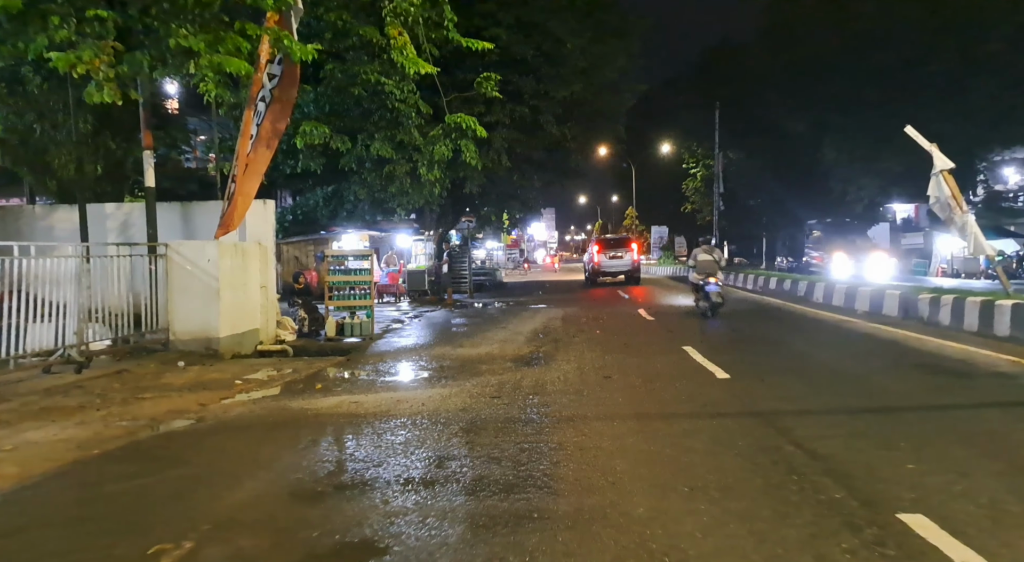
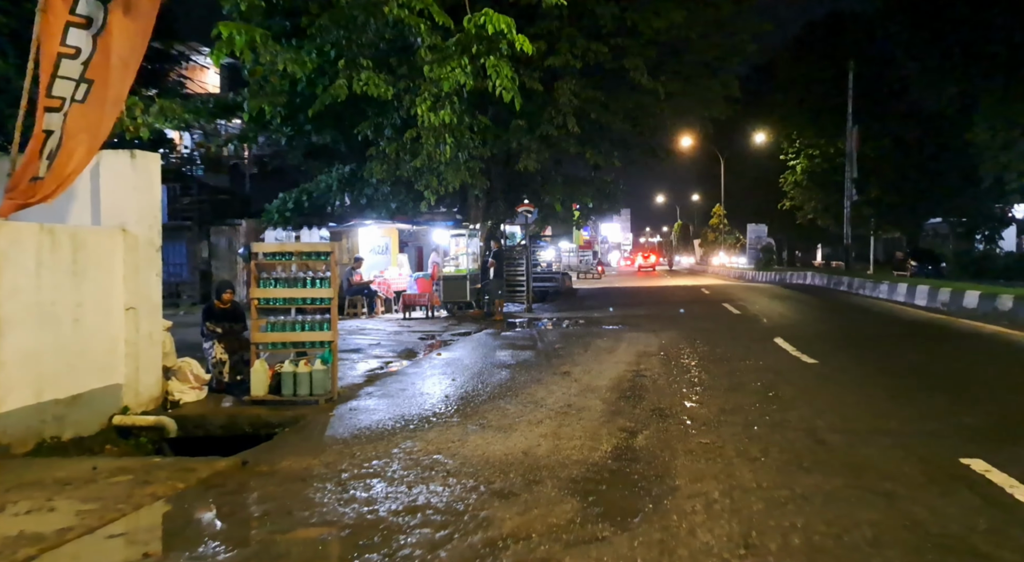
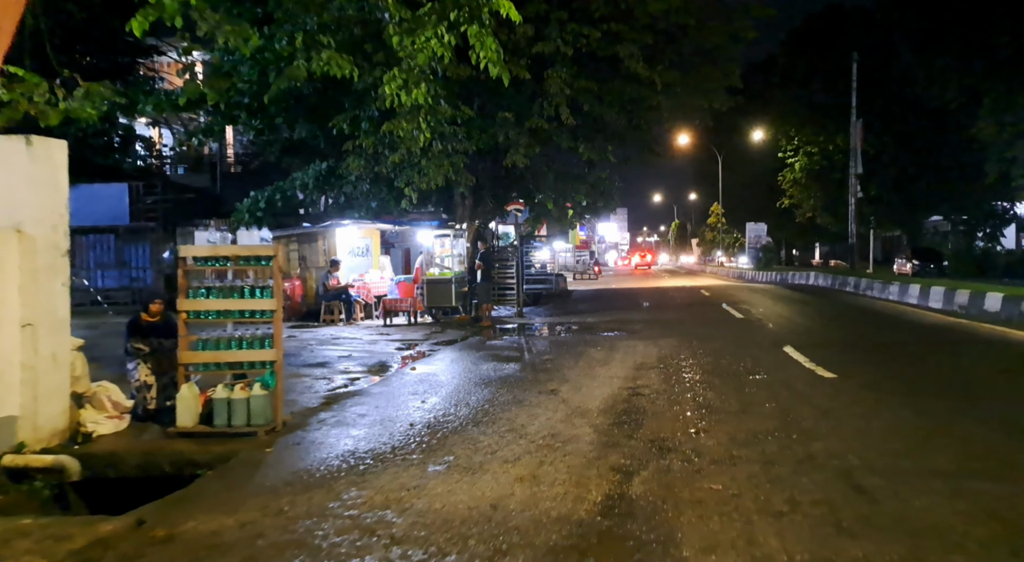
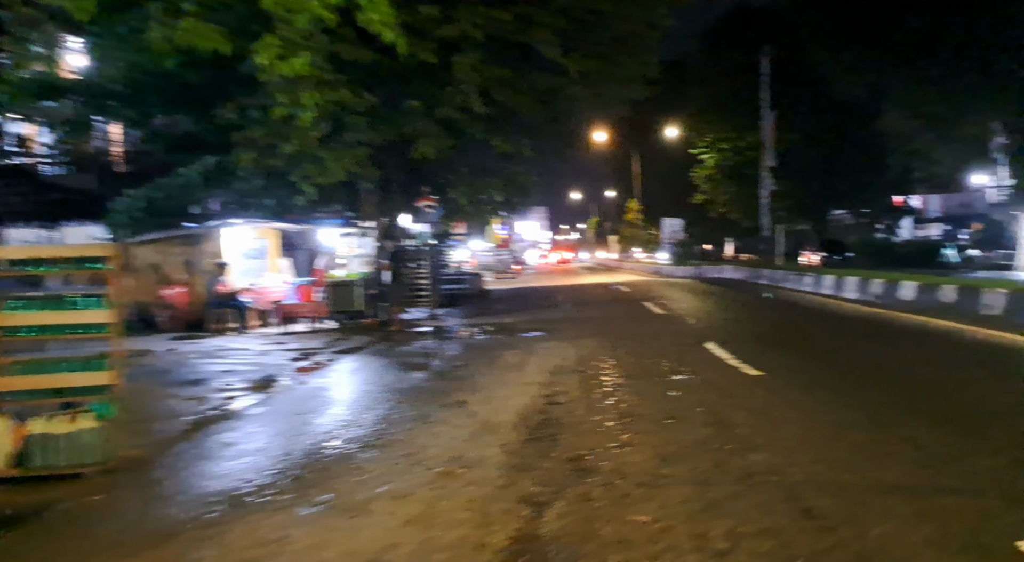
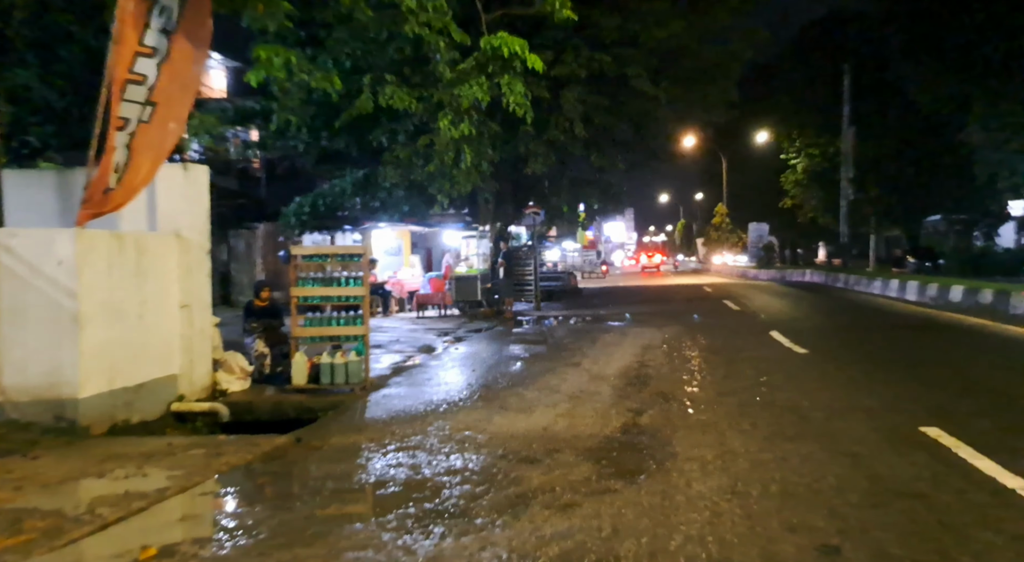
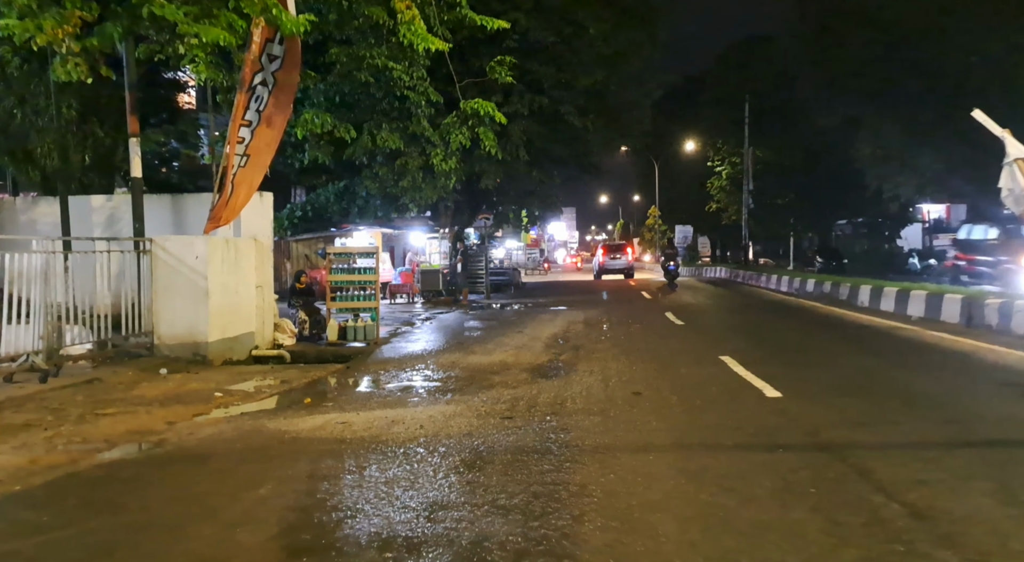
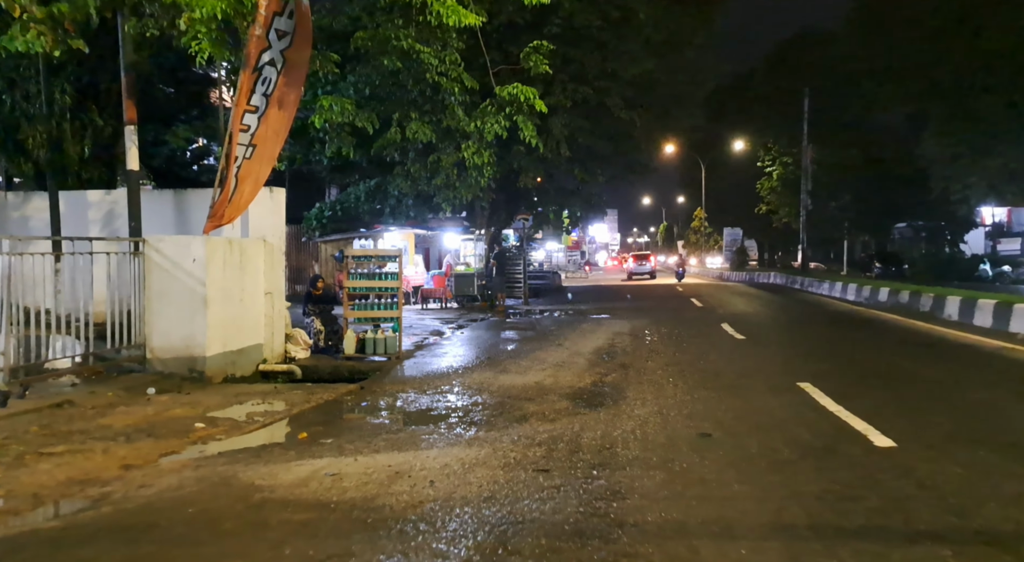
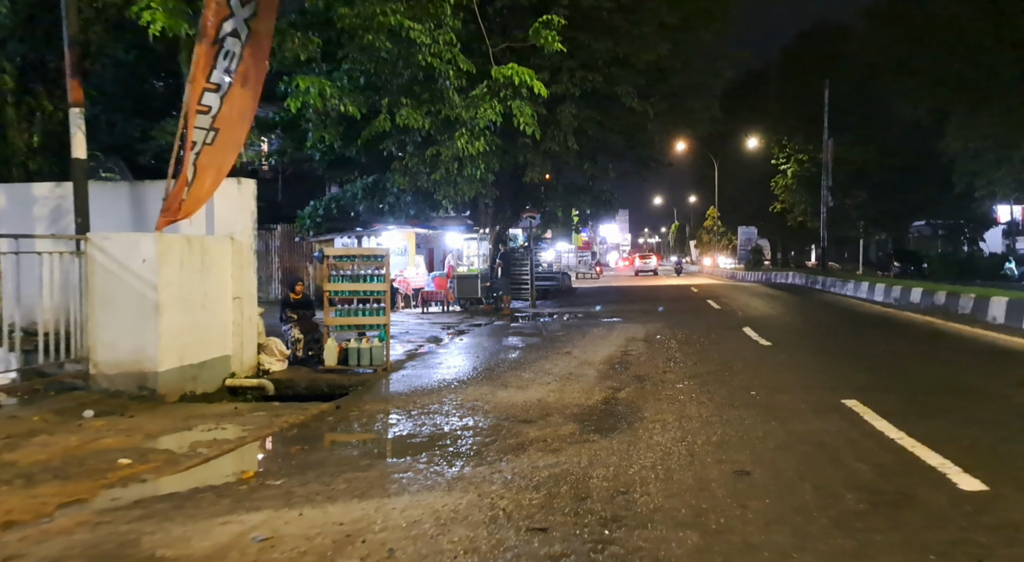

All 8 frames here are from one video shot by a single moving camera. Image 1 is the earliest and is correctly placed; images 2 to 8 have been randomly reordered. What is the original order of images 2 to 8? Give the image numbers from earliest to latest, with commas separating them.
6, 7, 8, 5, 2, 3, 4
